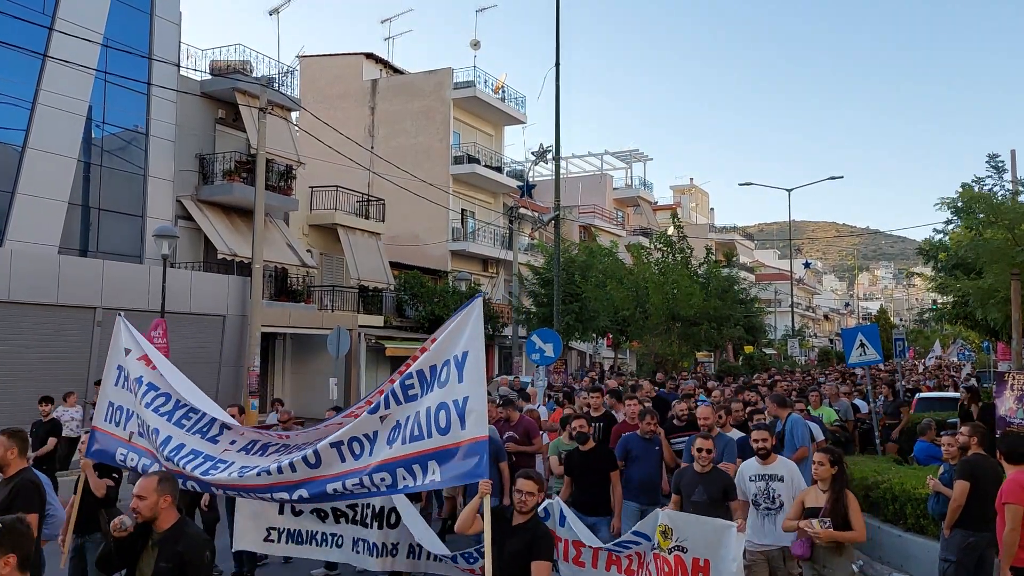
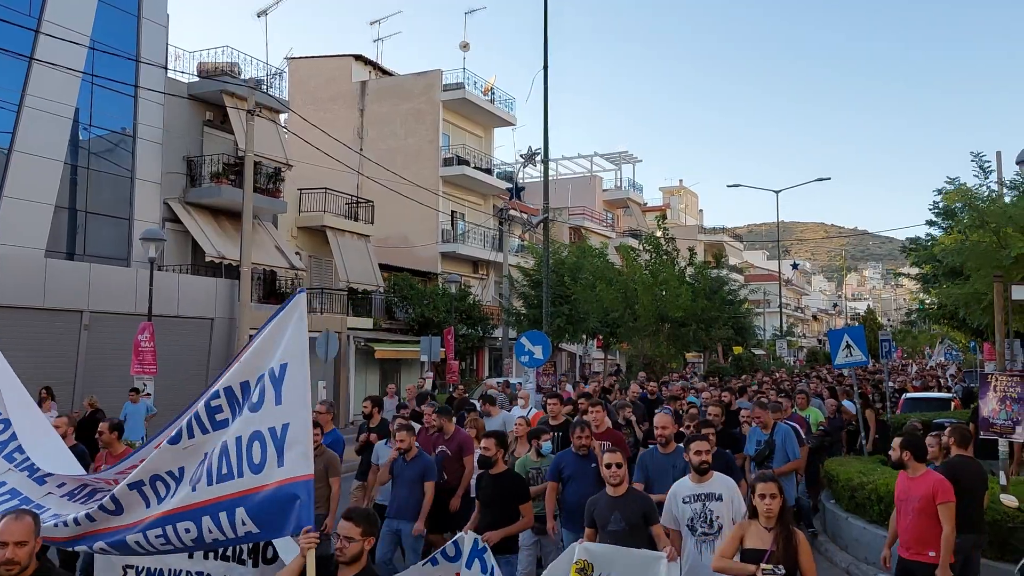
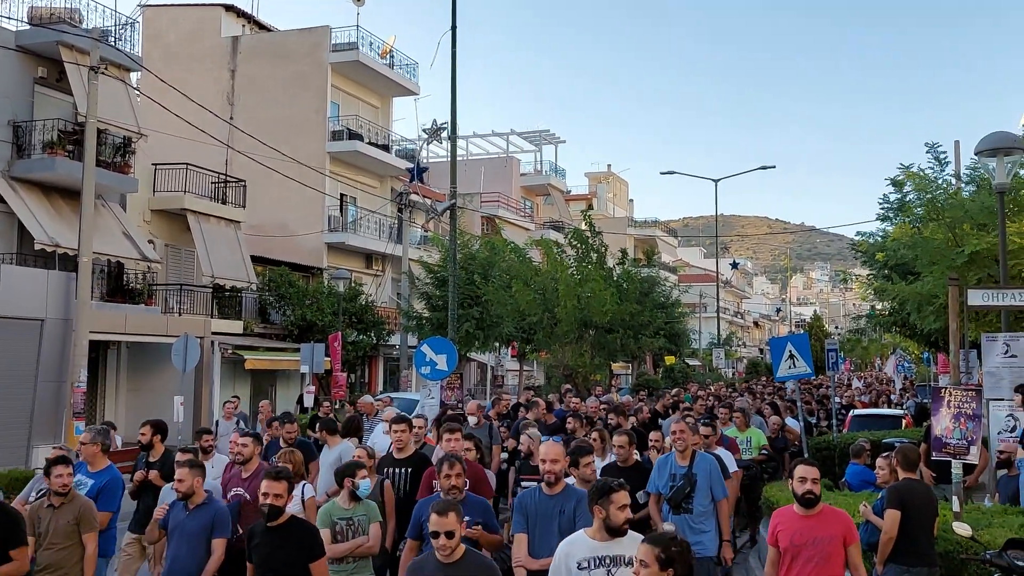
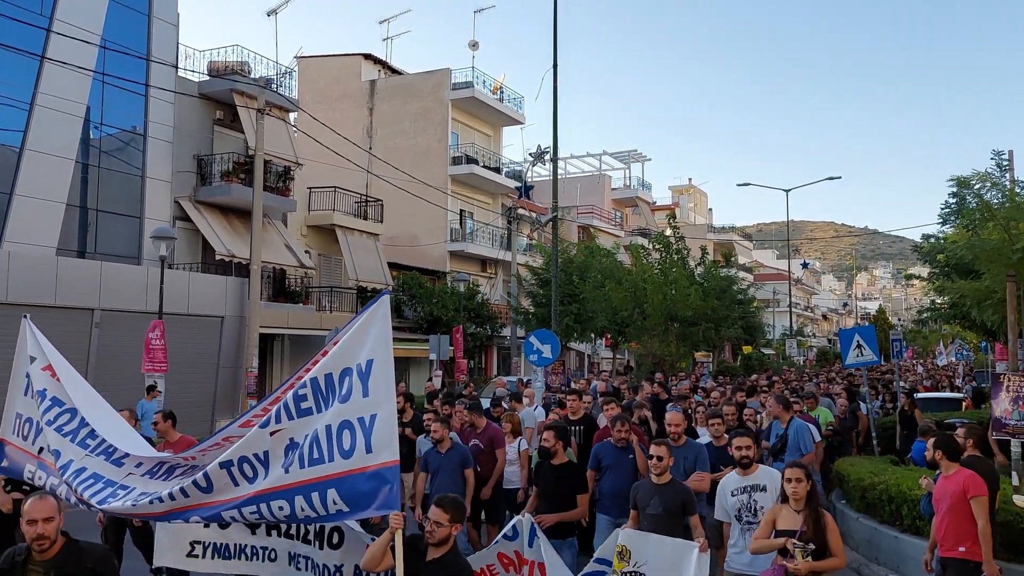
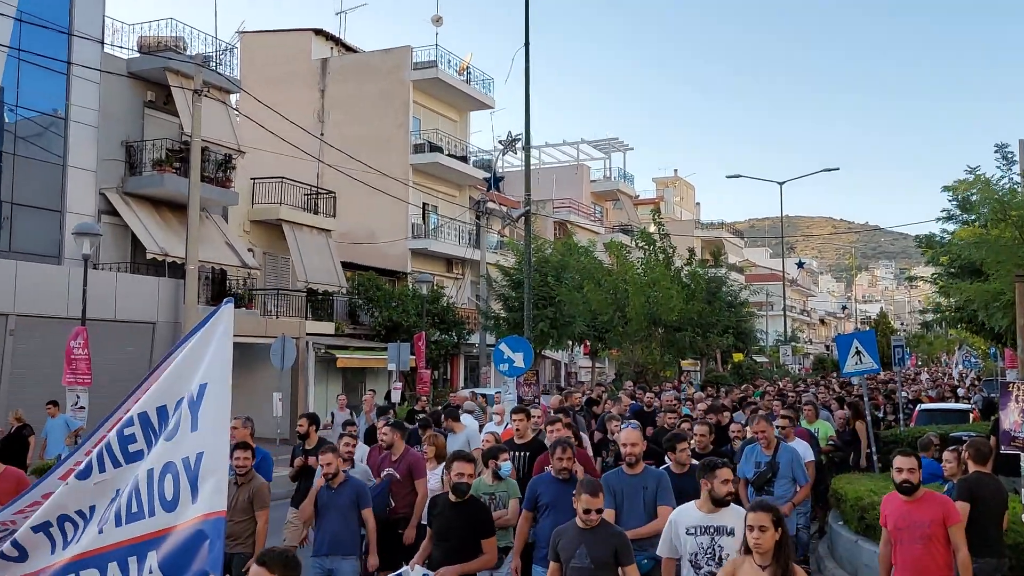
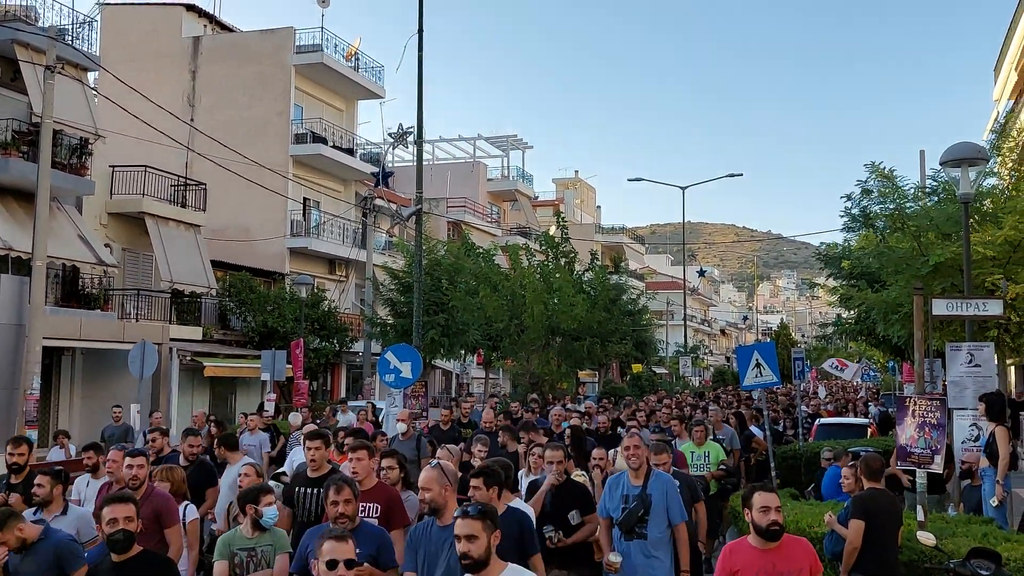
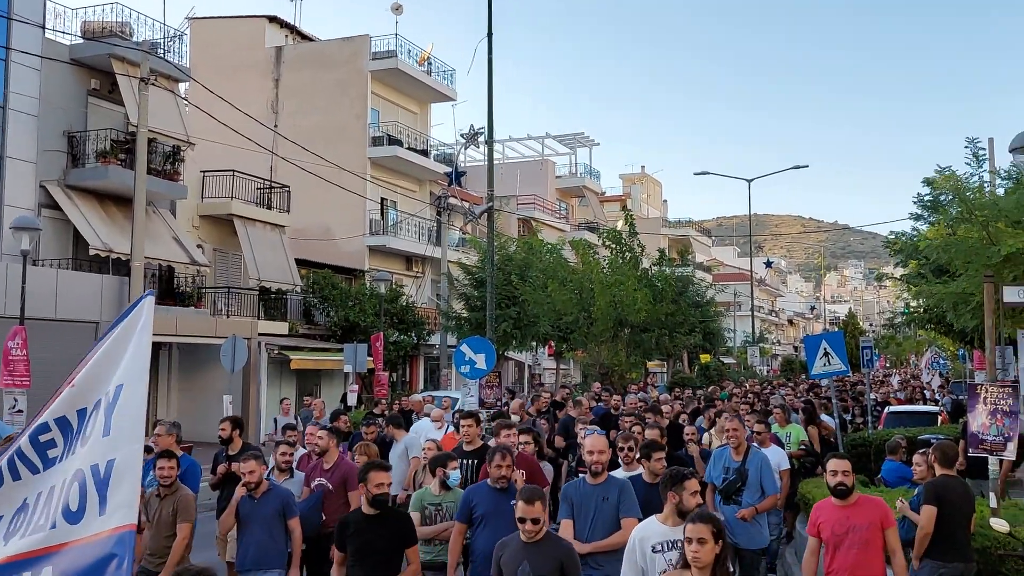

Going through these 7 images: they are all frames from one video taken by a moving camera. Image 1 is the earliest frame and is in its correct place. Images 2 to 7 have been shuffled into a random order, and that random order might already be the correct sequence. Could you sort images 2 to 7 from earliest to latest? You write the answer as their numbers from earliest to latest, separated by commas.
4, 2, 5, 7, 3, 6
